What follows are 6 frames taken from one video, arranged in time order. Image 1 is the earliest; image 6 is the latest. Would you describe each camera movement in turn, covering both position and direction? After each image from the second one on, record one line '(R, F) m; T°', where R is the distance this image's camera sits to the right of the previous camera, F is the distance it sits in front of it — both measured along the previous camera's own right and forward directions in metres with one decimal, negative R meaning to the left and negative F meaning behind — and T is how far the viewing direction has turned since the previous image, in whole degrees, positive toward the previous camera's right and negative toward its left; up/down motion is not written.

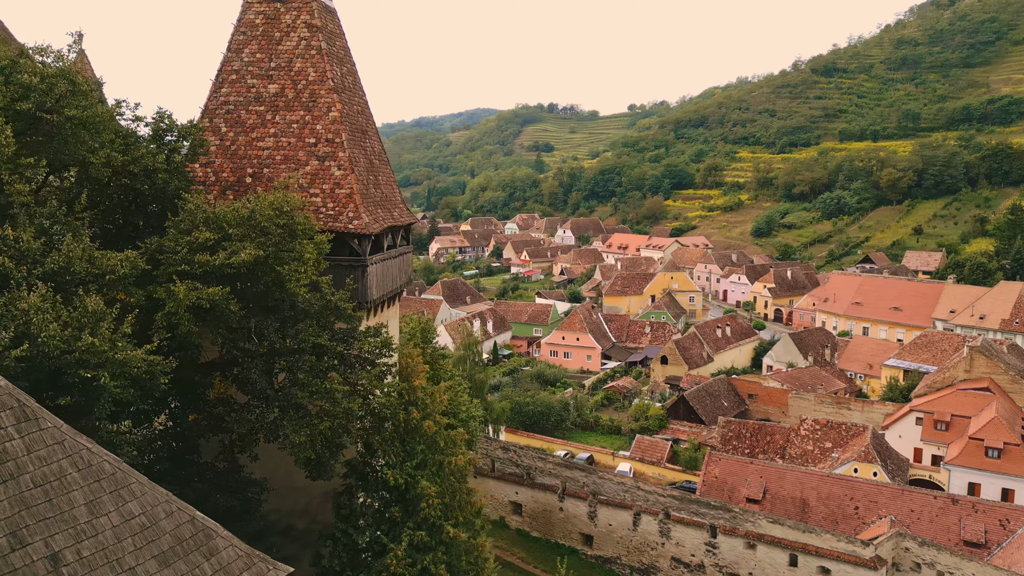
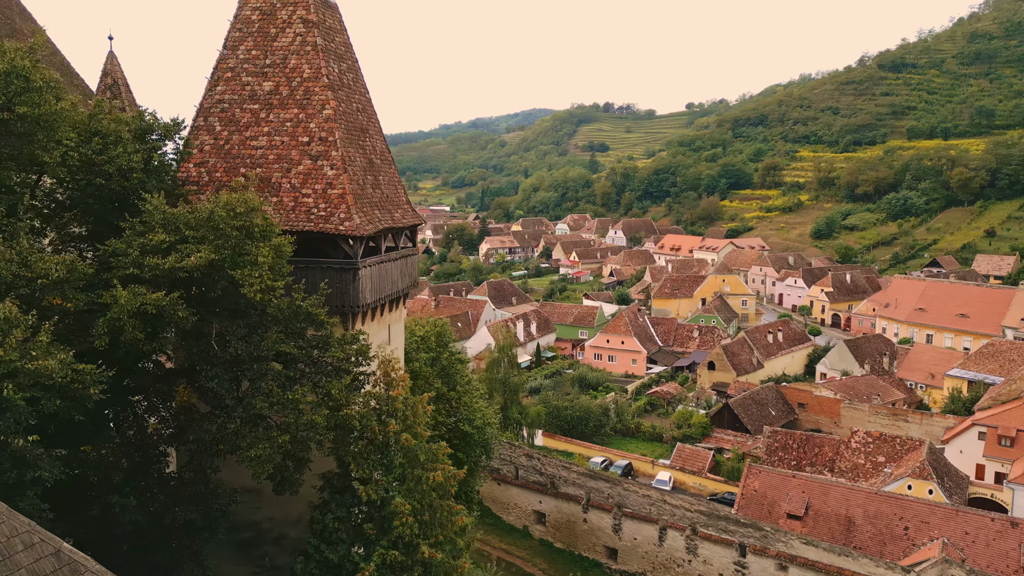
(+1.0, +0.7) m; -4°
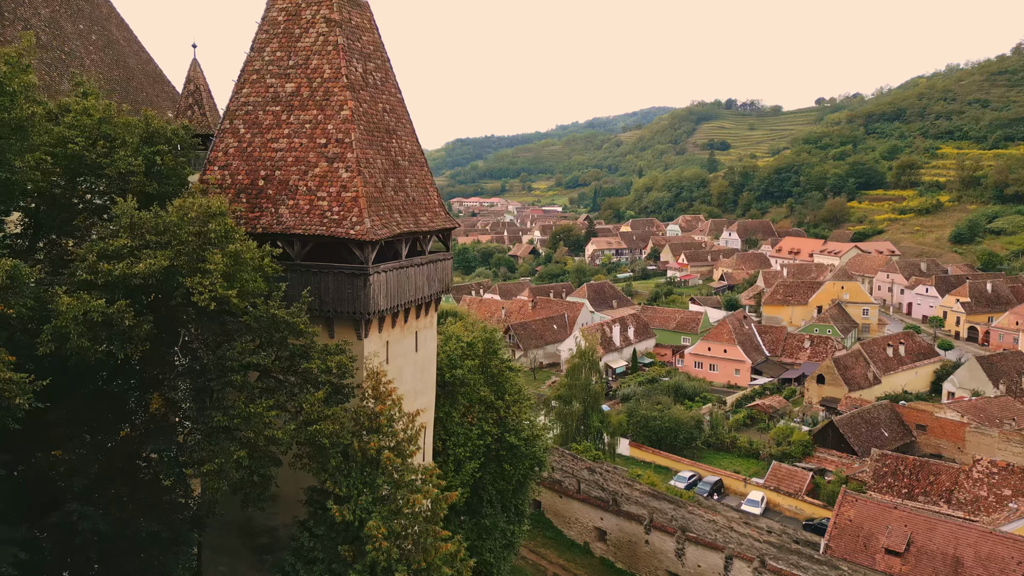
(+1.6, +0.9) m; -9°
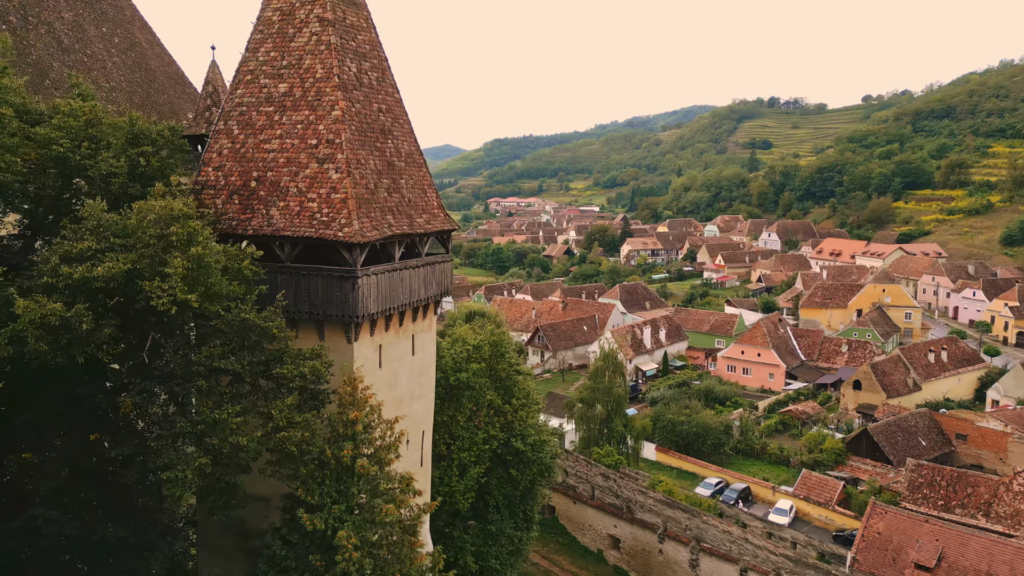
(+0.8, +0.3) m; -3°
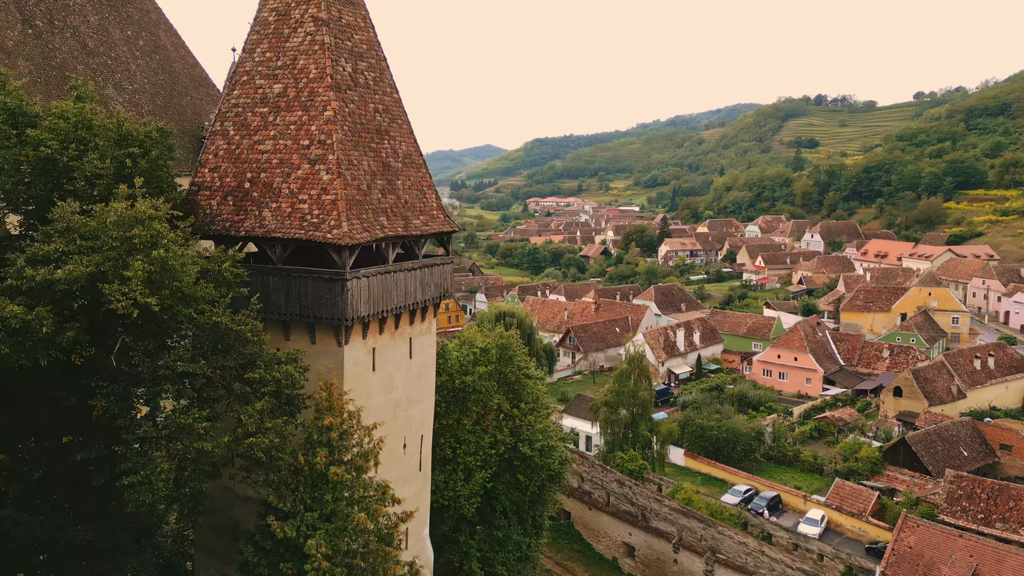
(+0.8, +0.3) m; -3°
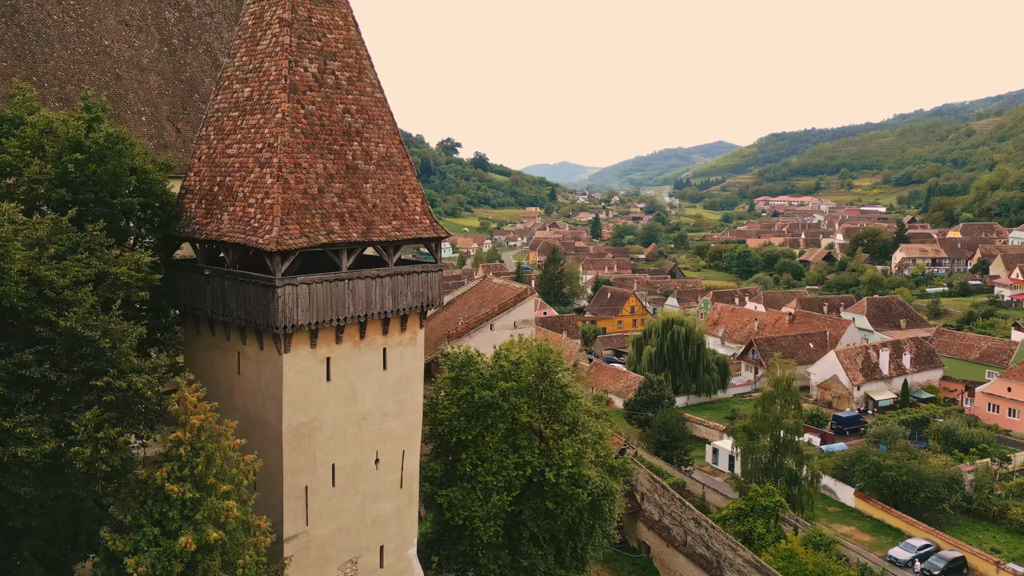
(+4.3, +2.0) m; -18°
